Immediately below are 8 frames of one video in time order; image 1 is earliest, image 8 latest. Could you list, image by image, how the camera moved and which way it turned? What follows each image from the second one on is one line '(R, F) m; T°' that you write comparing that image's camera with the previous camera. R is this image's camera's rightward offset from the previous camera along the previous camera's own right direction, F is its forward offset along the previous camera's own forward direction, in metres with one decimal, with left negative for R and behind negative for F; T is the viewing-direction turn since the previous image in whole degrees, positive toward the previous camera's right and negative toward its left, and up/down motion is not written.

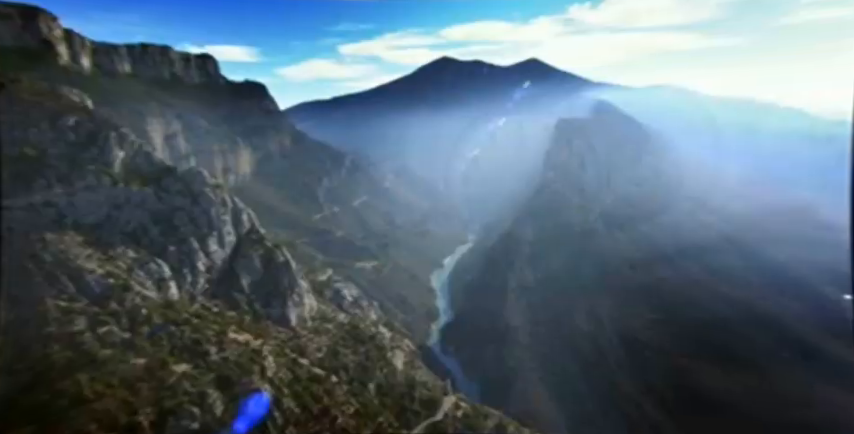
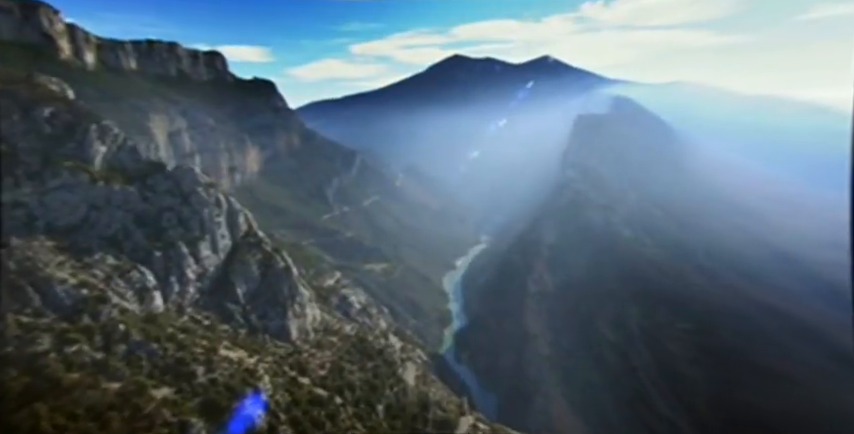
(-0.6, +7.3) m; -1°
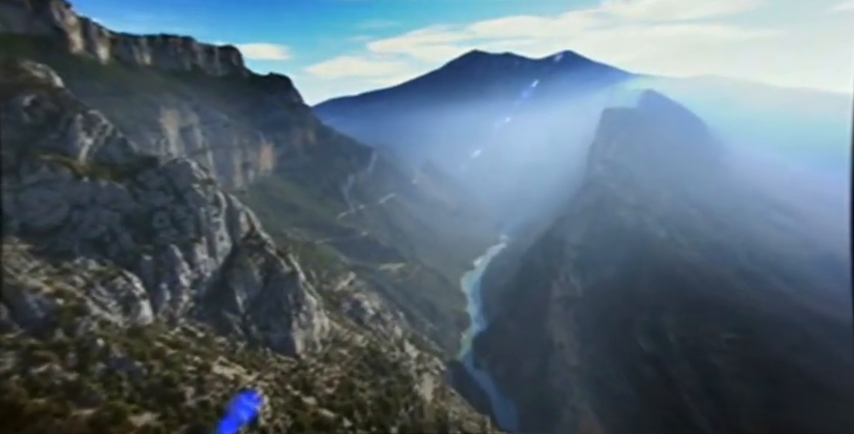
(-0.4, +6.8) m; -2°
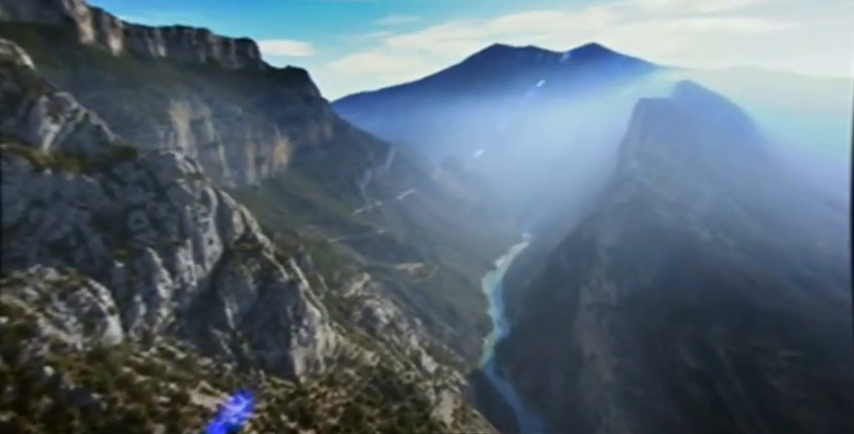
(-0.2, +8.7) m; -2°
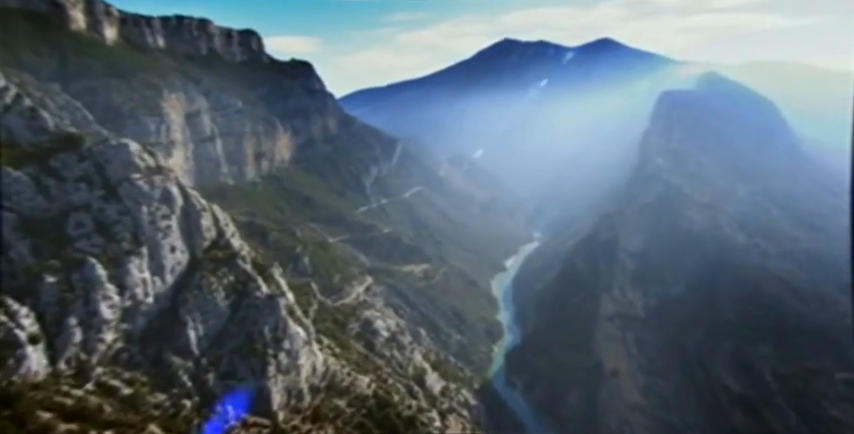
(+0.2, +8.8) m; -1°
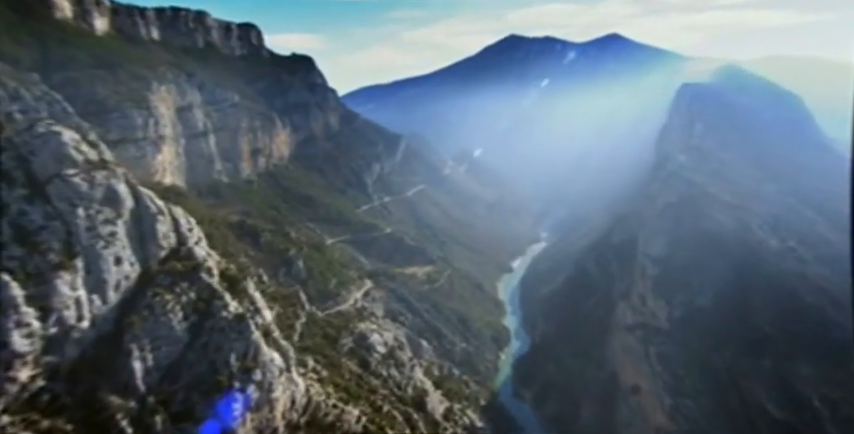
(+0.3, +7.8) m; 0°
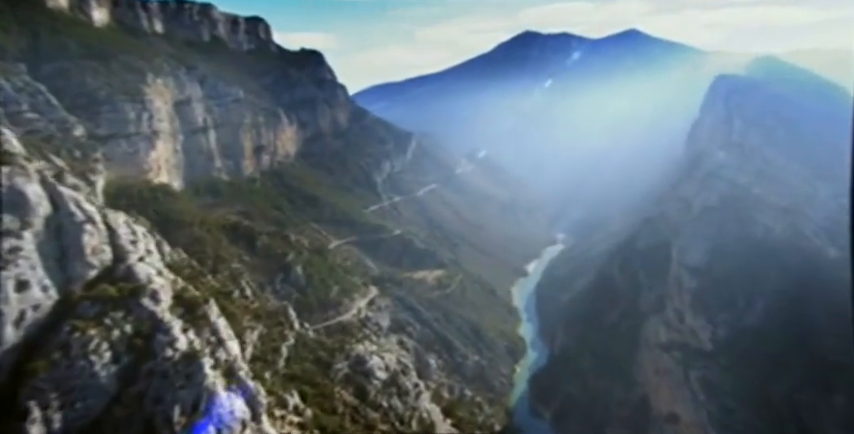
(+0.4, +9.0) m; -1°
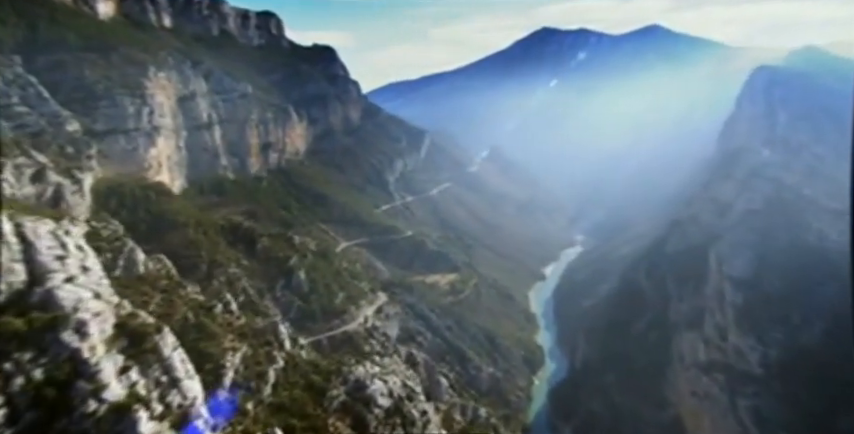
(+0.5, +7.2) m; -2°
